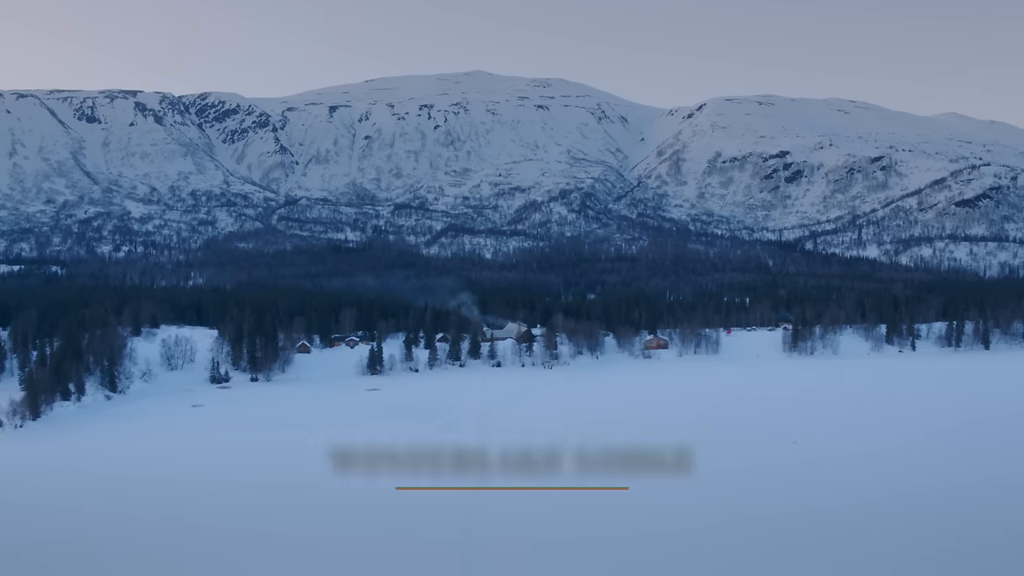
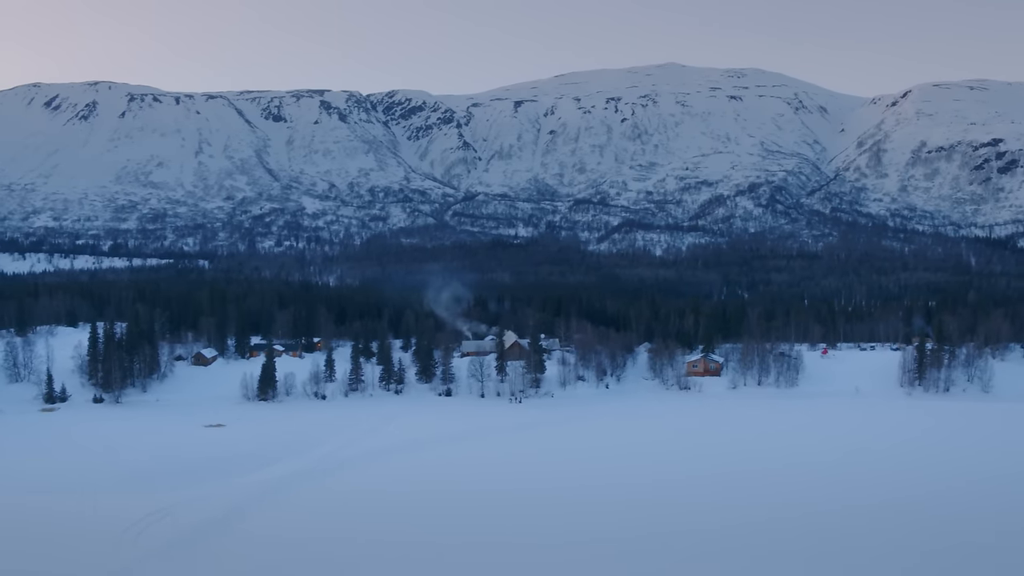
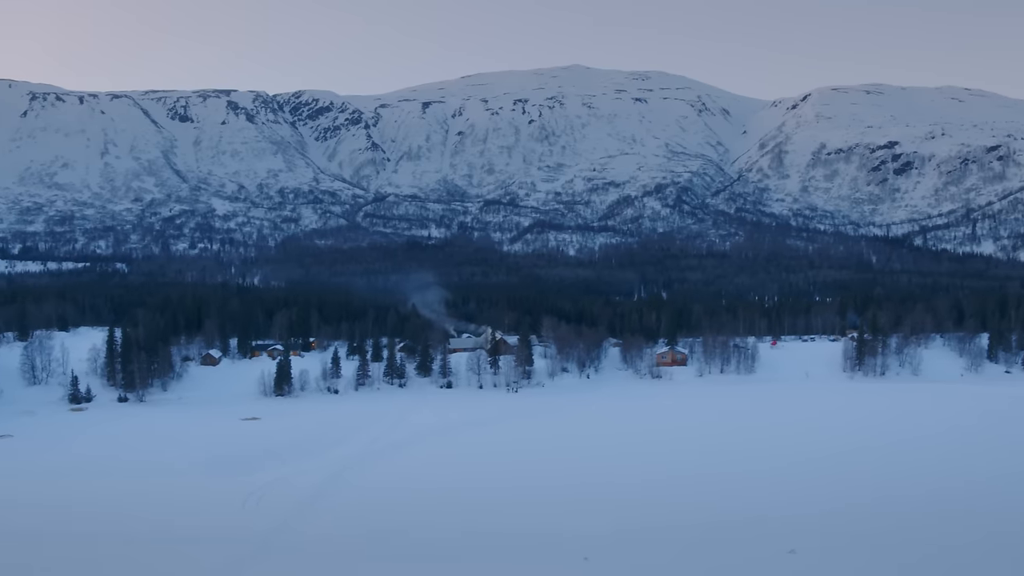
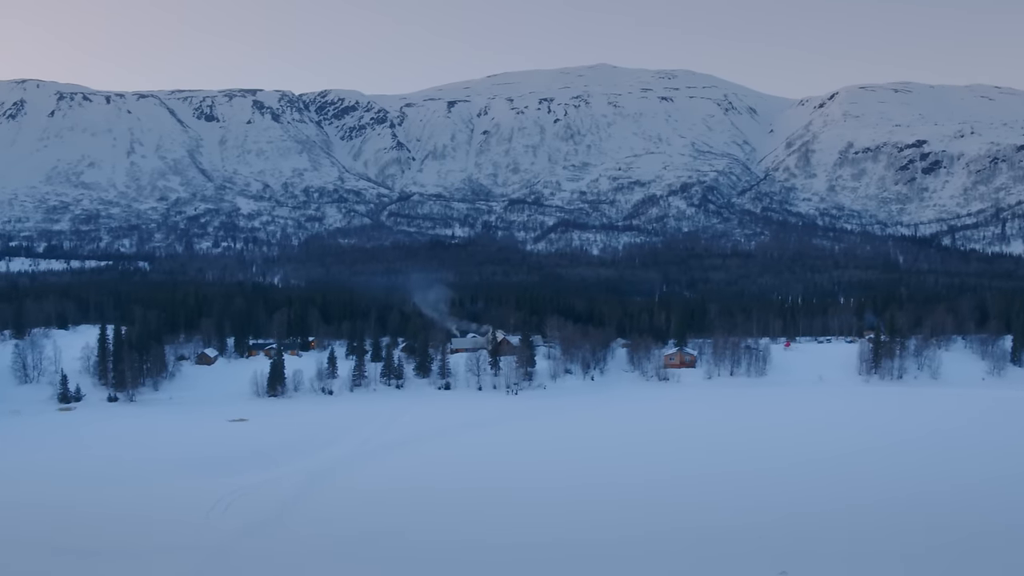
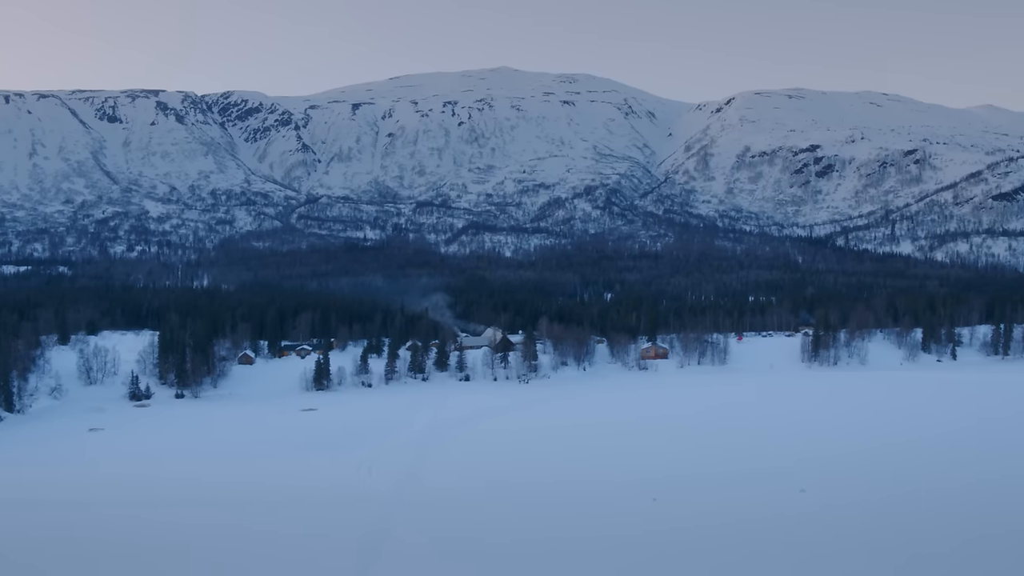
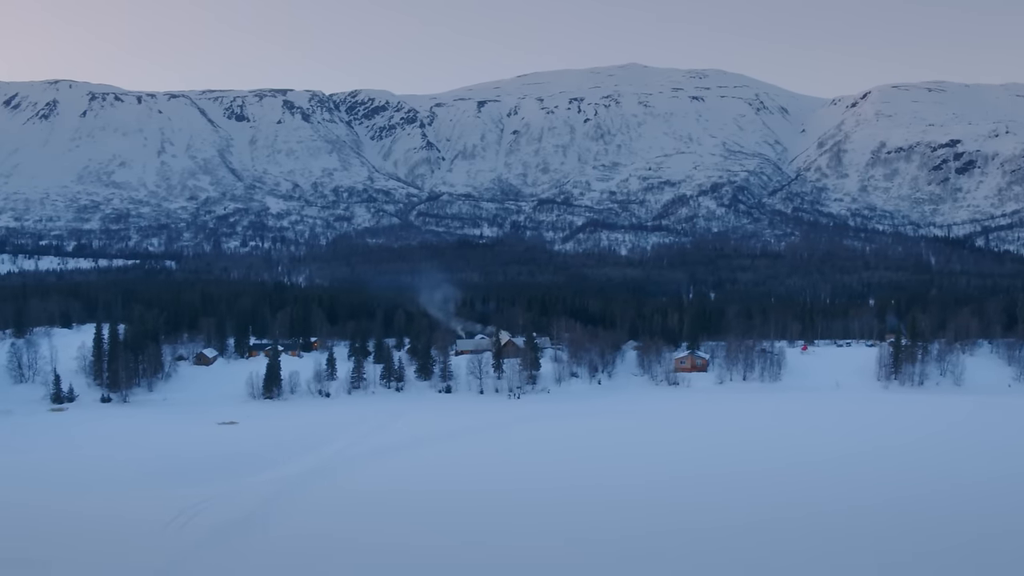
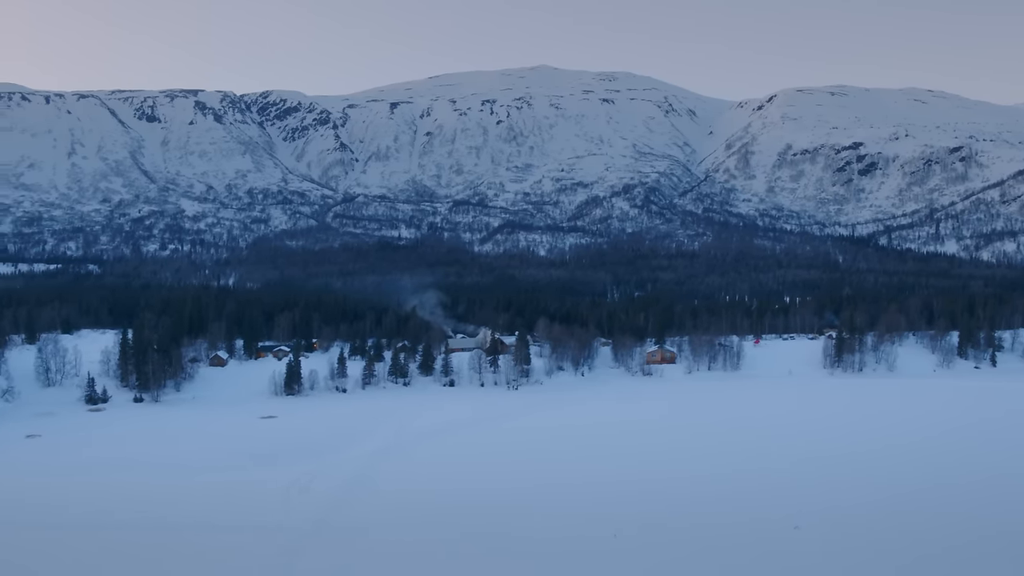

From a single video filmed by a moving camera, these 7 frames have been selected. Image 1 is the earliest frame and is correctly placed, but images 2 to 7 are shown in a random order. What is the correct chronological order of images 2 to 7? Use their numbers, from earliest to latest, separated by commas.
5, 7, 3, 4, 6, 2
